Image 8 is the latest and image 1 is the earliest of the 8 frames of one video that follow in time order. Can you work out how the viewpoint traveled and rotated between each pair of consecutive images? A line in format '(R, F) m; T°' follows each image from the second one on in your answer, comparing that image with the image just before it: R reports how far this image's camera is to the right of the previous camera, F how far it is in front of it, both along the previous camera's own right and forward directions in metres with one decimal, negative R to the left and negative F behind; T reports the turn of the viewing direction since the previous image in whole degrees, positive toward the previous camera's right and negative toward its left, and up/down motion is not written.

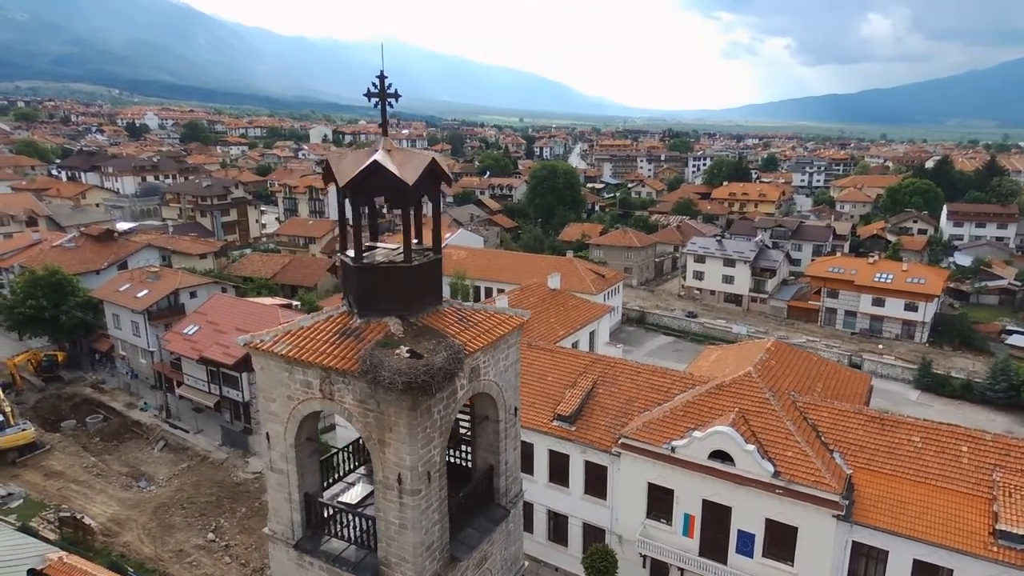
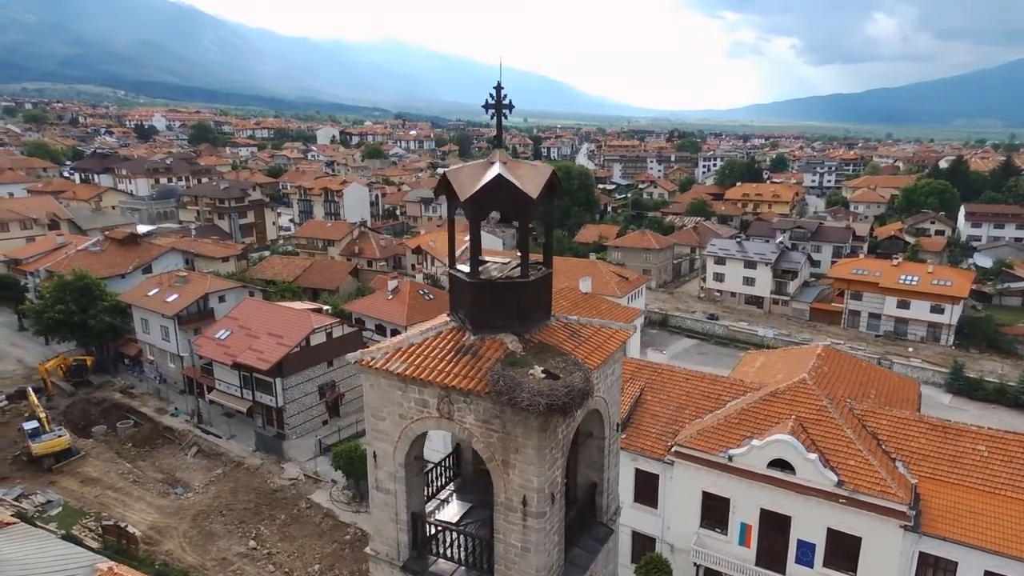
(-1.1, +0.2) m; 0°
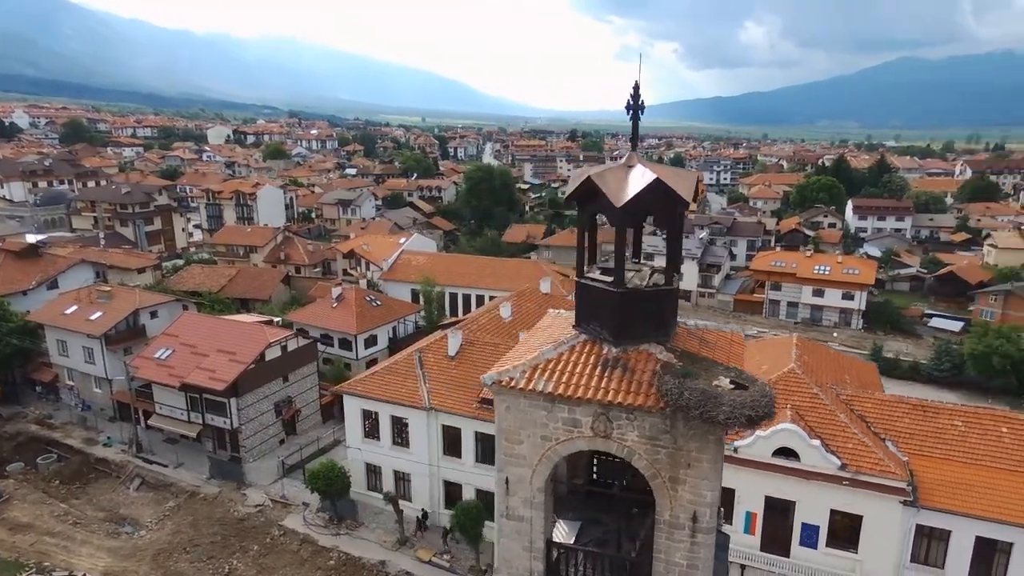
(-2.3, +0.5) m; +9°
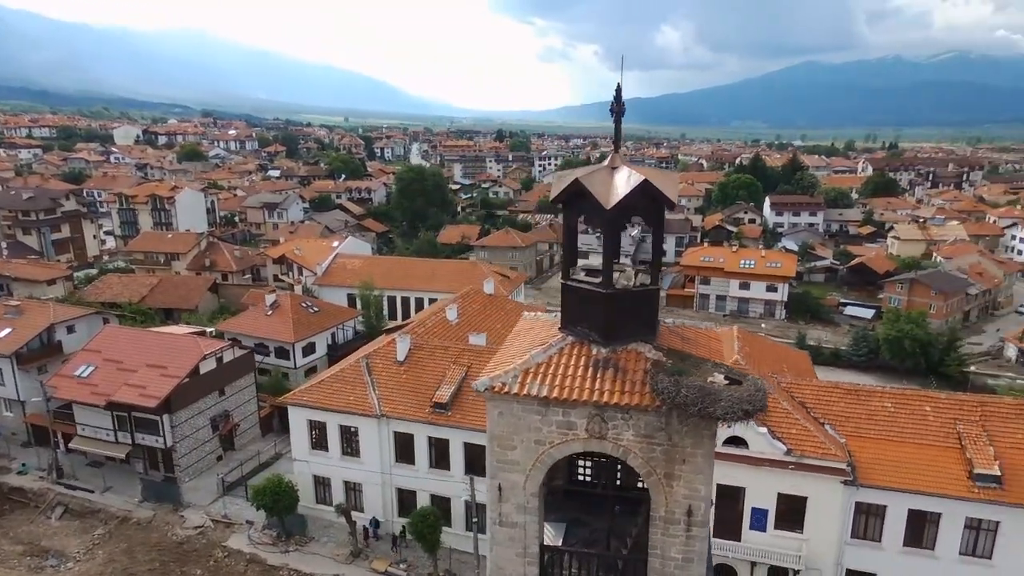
(-0.6, +0.1) m; +6°
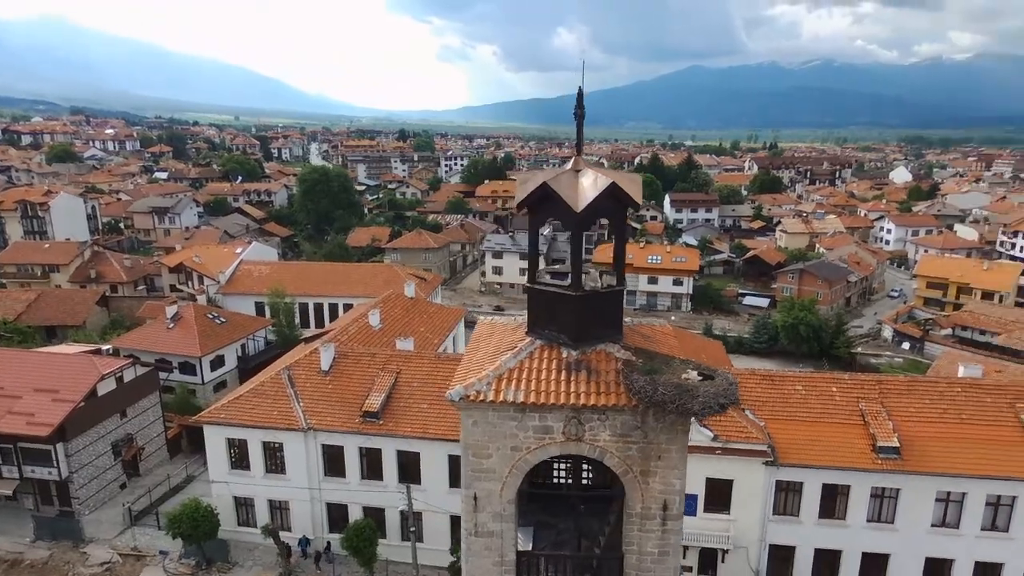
(-0.6, +0.1) m; +8°
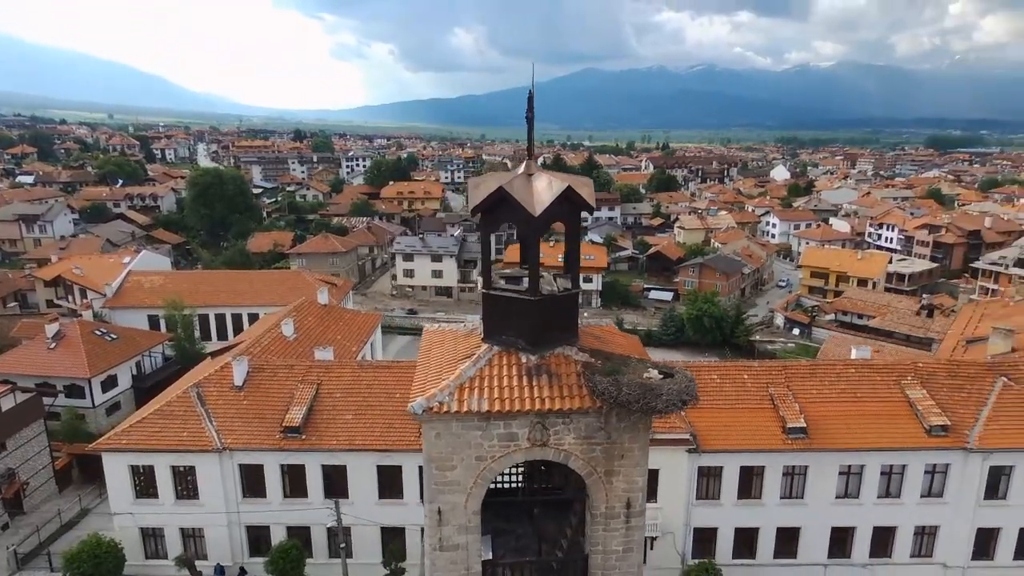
(-0.5, +0.1) m; +8°
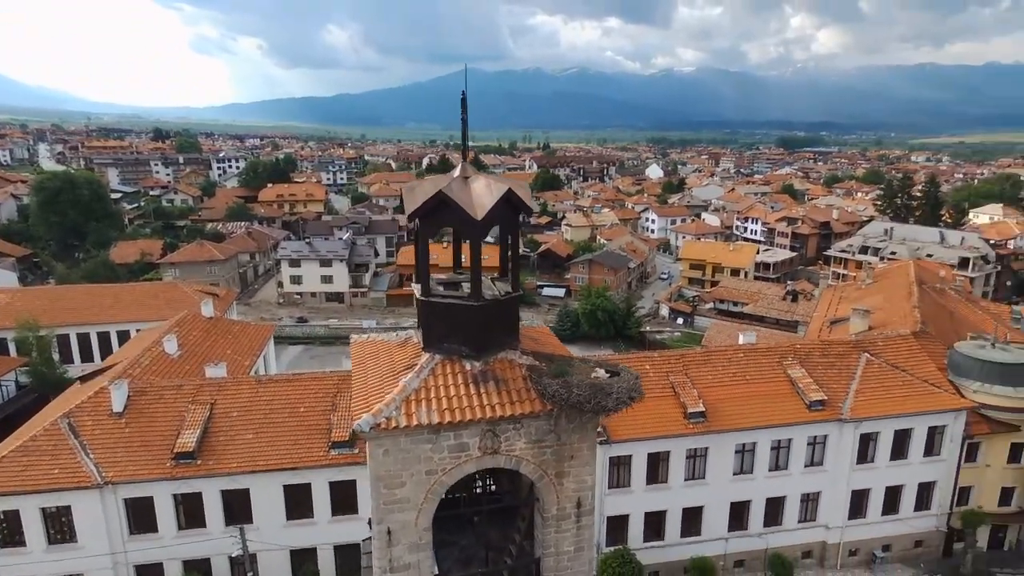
(-0.5, +0.2) m; +10°
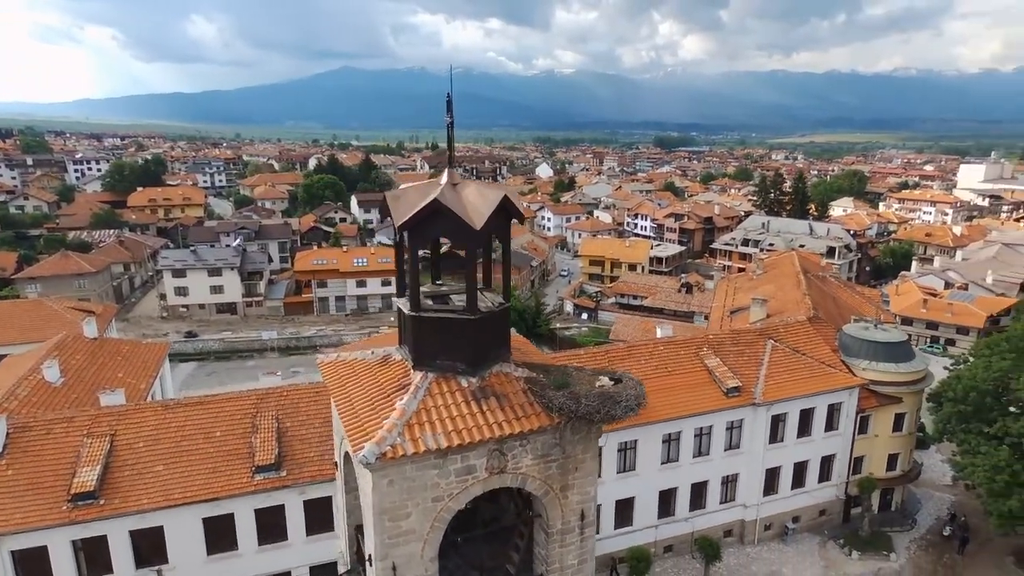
(-0.9, +0.3) m; +10°
